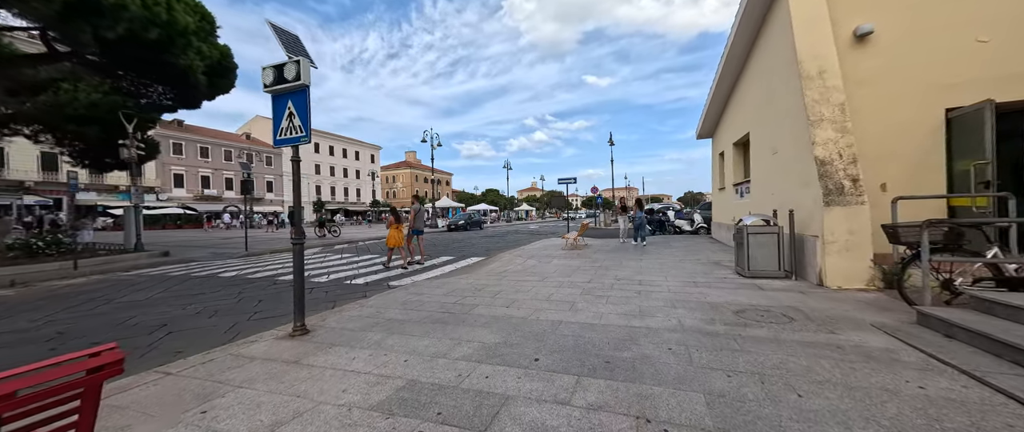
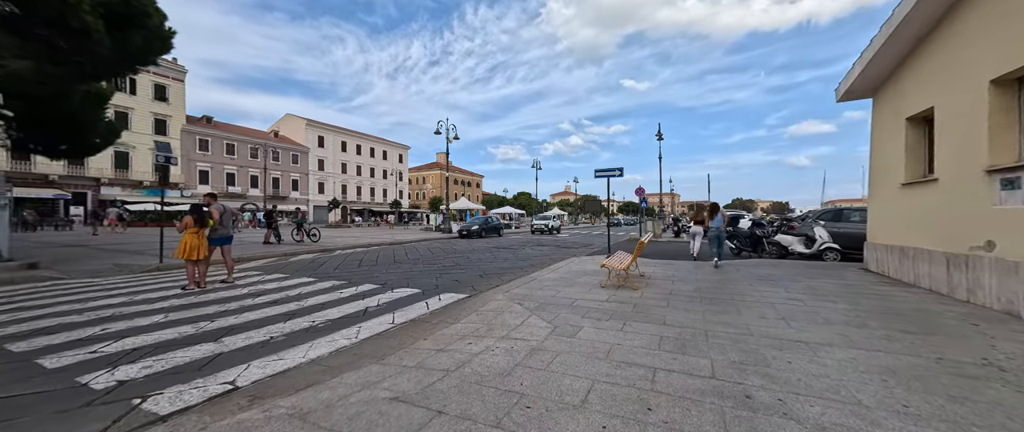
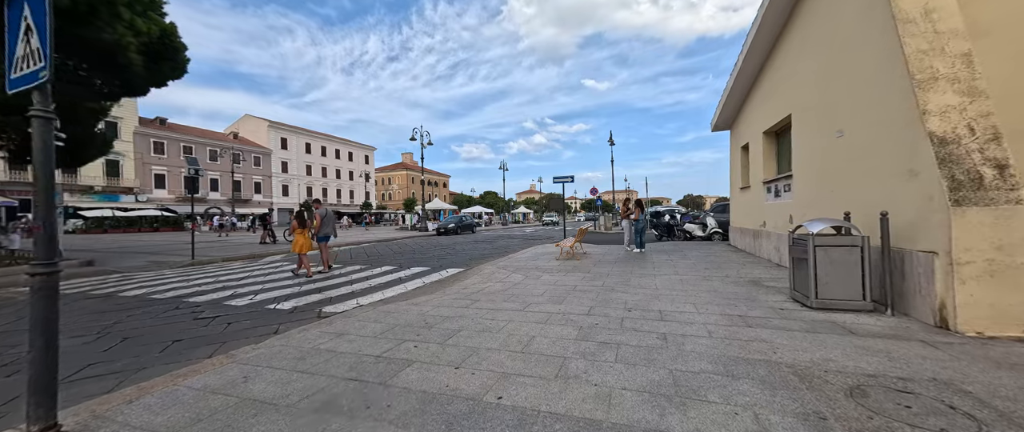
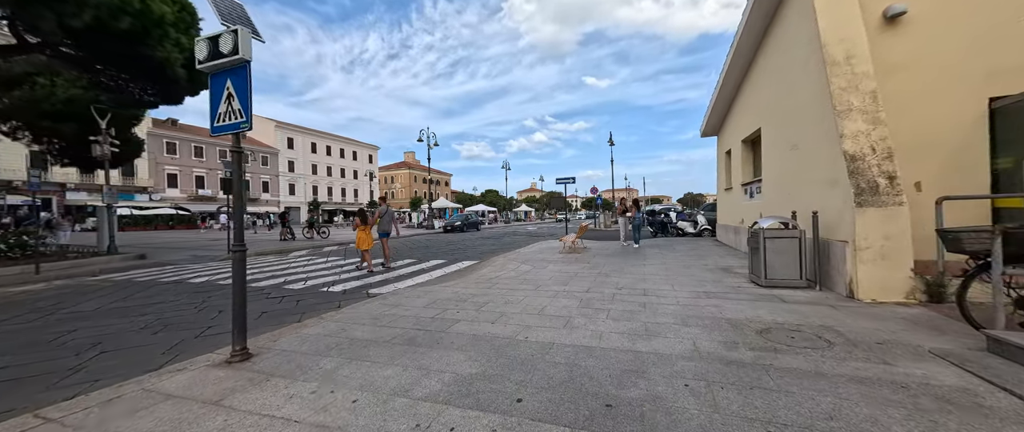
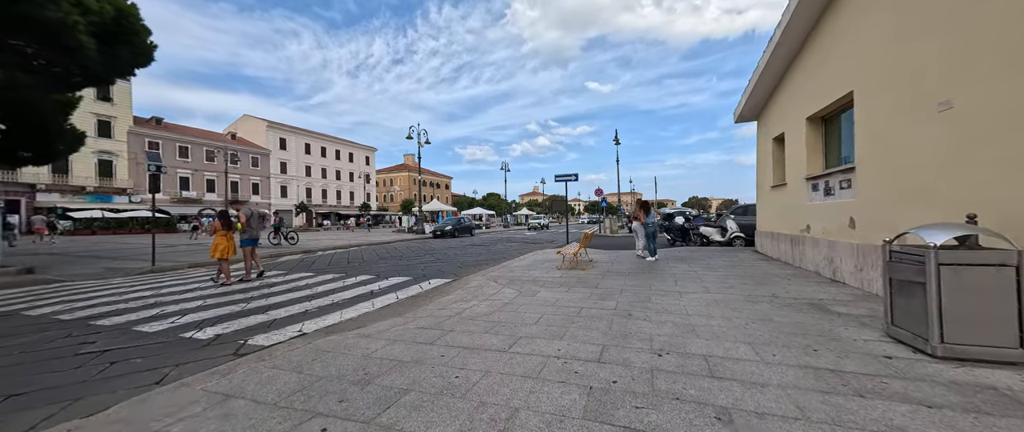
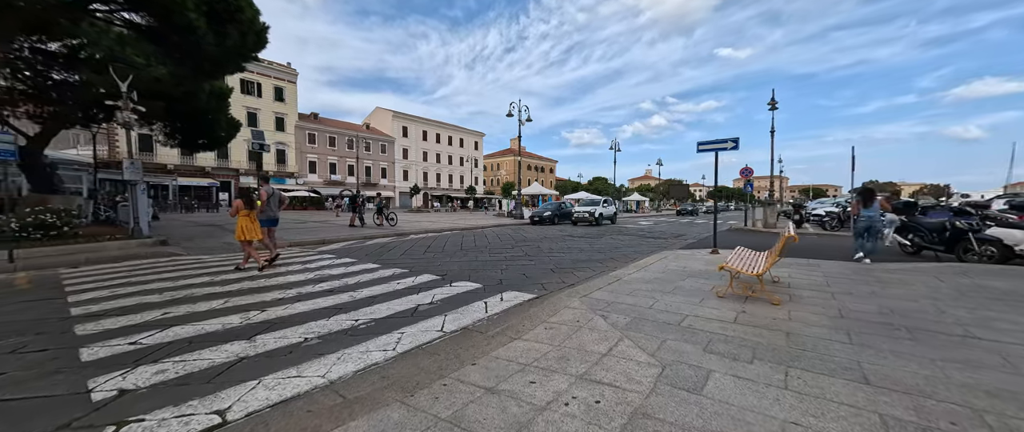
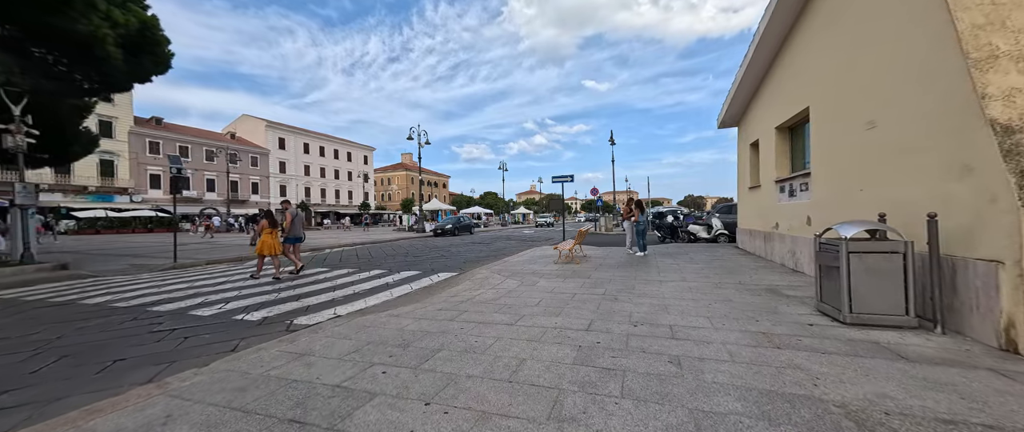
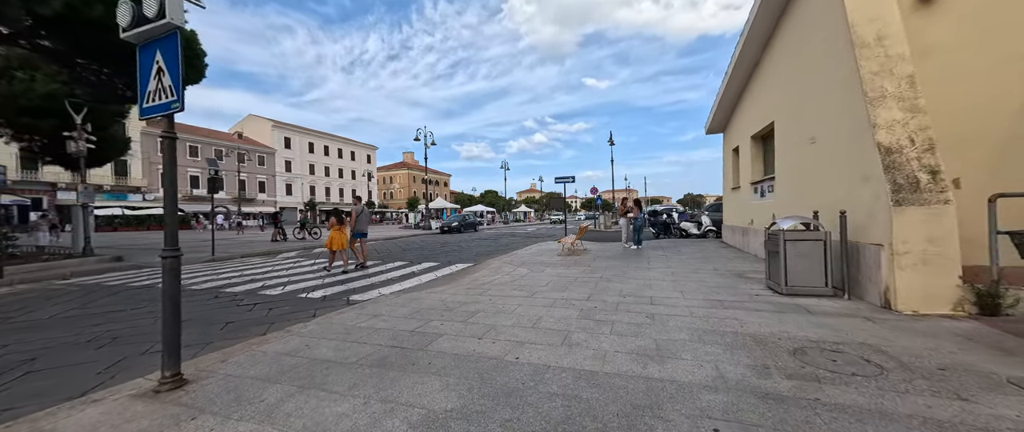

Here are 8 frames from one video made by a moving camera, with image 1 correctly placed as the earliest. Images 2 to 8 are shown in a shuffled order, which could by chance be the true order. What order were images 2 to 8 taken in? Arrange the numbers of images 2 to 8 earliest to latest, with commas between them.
4, 8, 3, 7, 5, 2, 6
